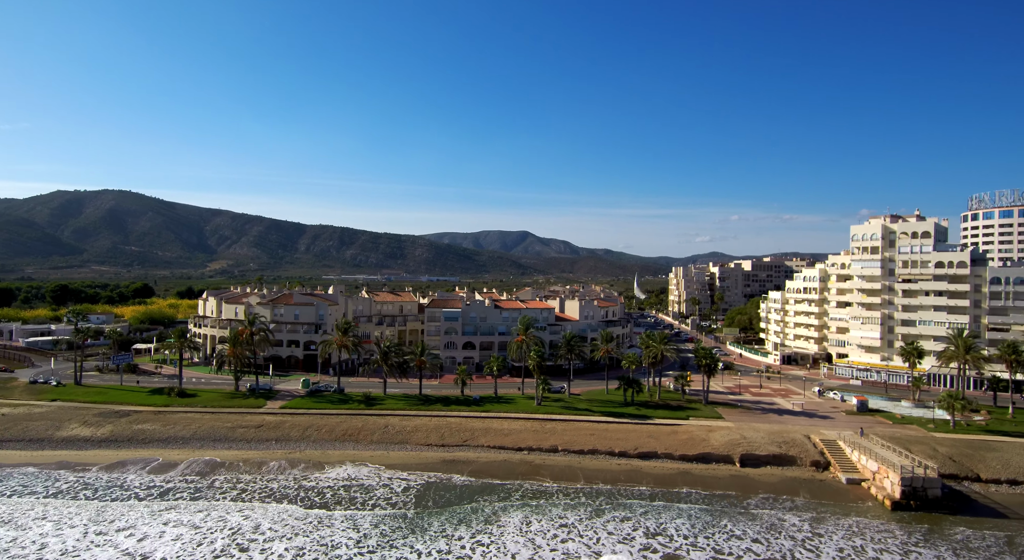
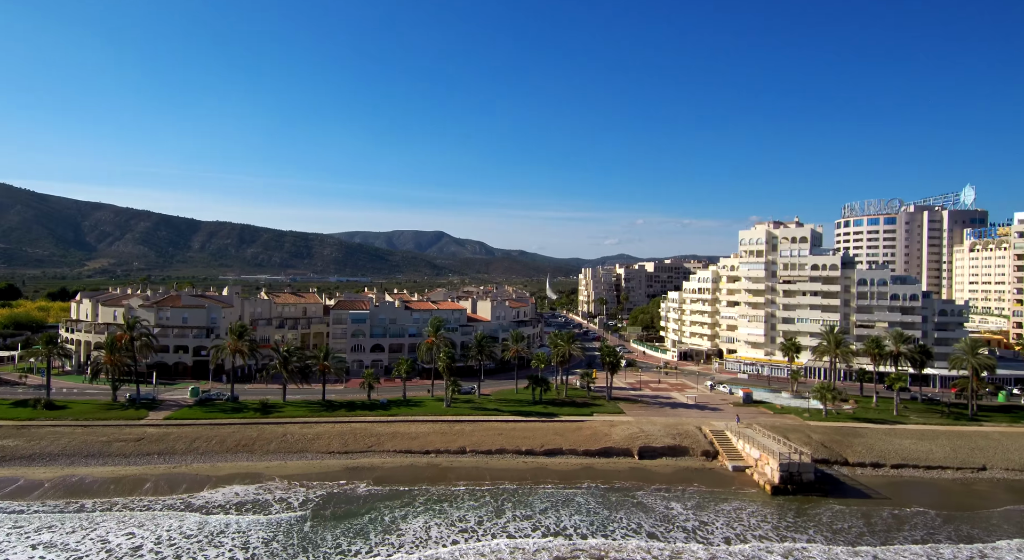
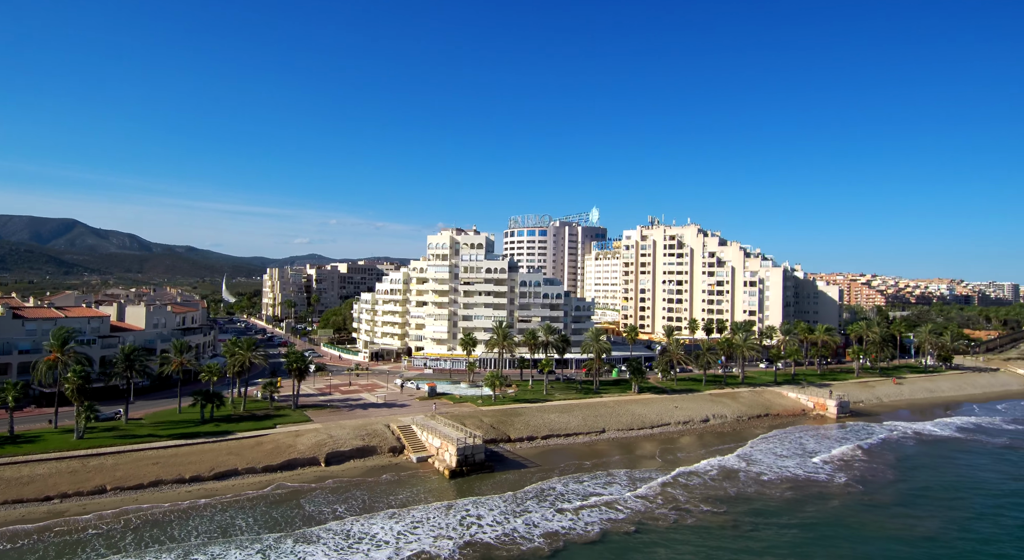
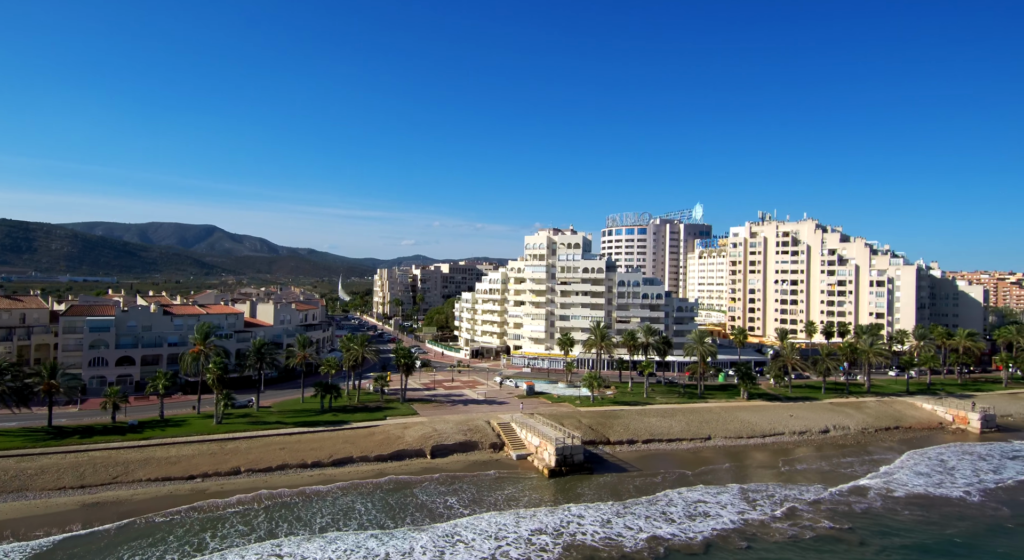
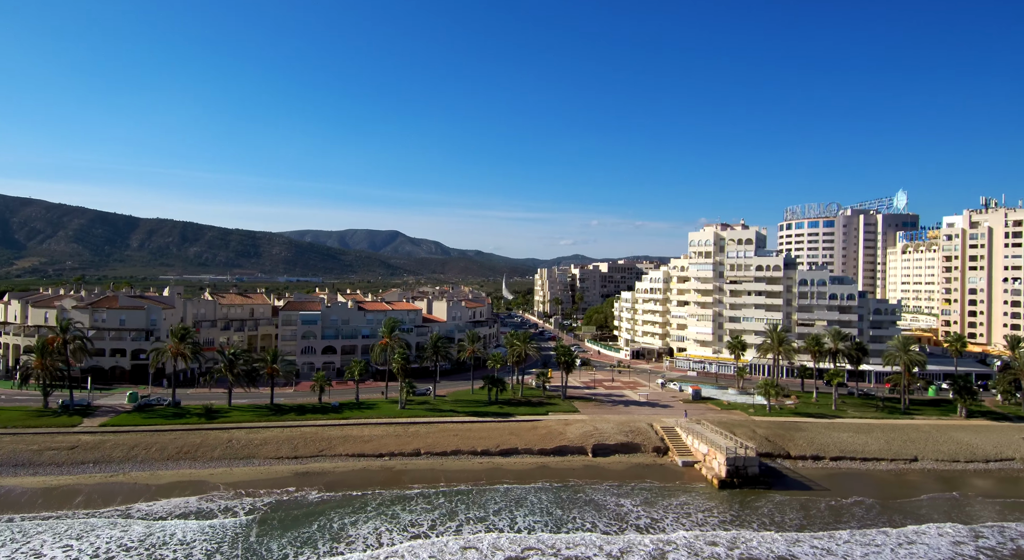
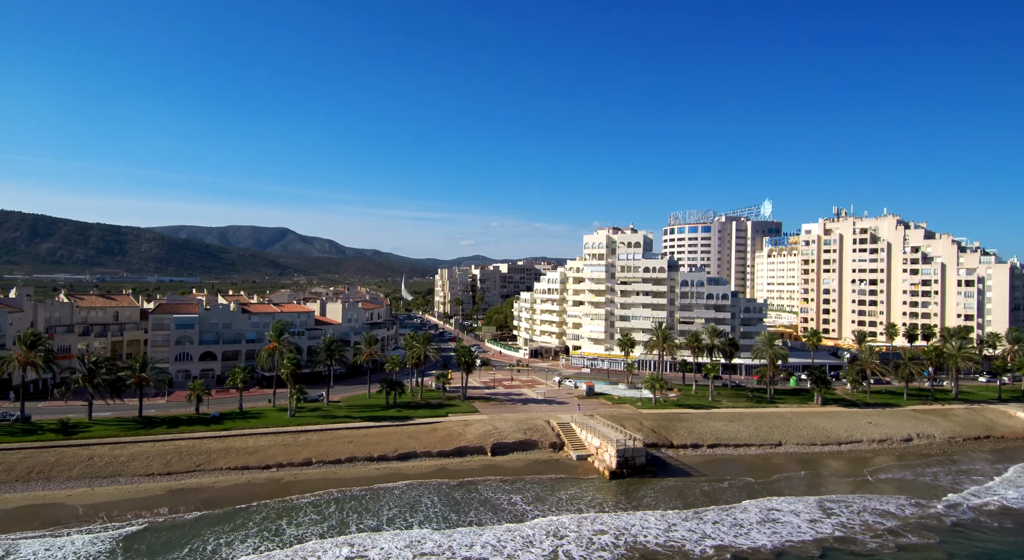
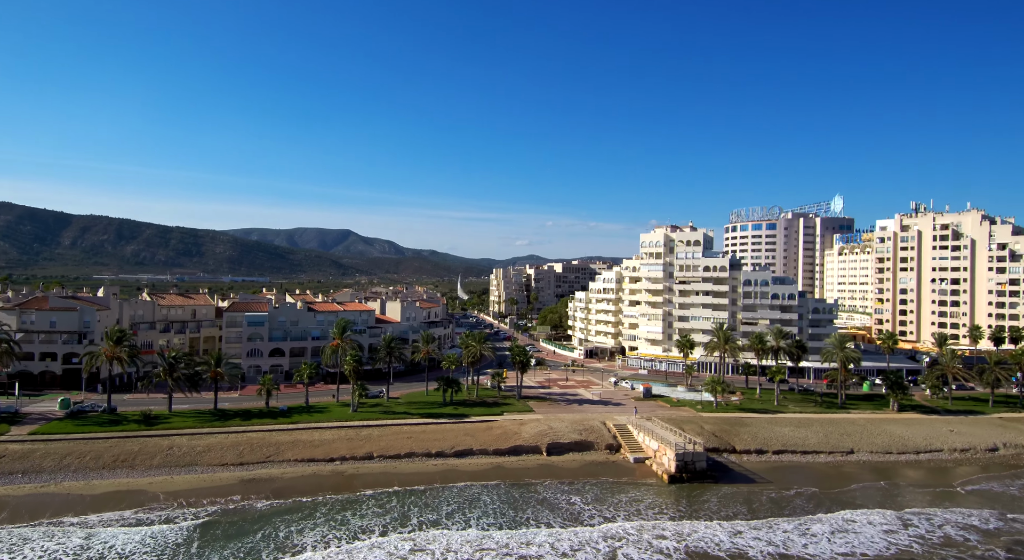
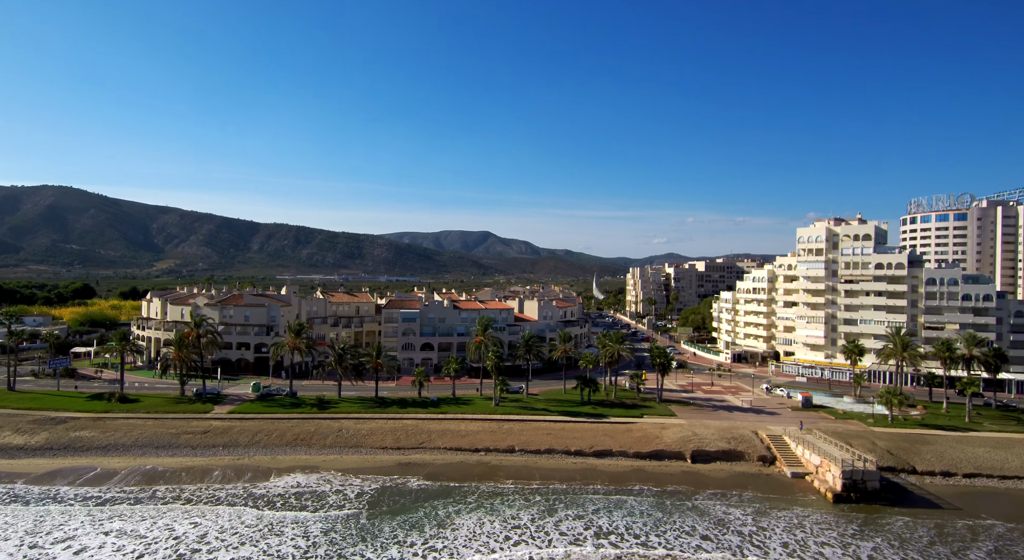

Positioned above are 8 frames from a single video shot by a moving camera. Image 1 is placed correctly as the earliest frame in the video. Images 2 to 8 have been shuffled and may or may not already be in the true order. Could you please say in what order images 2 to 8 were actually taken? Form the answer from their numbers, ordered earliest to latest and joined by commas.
8, 2, 5, 7, 6, 4, 3
